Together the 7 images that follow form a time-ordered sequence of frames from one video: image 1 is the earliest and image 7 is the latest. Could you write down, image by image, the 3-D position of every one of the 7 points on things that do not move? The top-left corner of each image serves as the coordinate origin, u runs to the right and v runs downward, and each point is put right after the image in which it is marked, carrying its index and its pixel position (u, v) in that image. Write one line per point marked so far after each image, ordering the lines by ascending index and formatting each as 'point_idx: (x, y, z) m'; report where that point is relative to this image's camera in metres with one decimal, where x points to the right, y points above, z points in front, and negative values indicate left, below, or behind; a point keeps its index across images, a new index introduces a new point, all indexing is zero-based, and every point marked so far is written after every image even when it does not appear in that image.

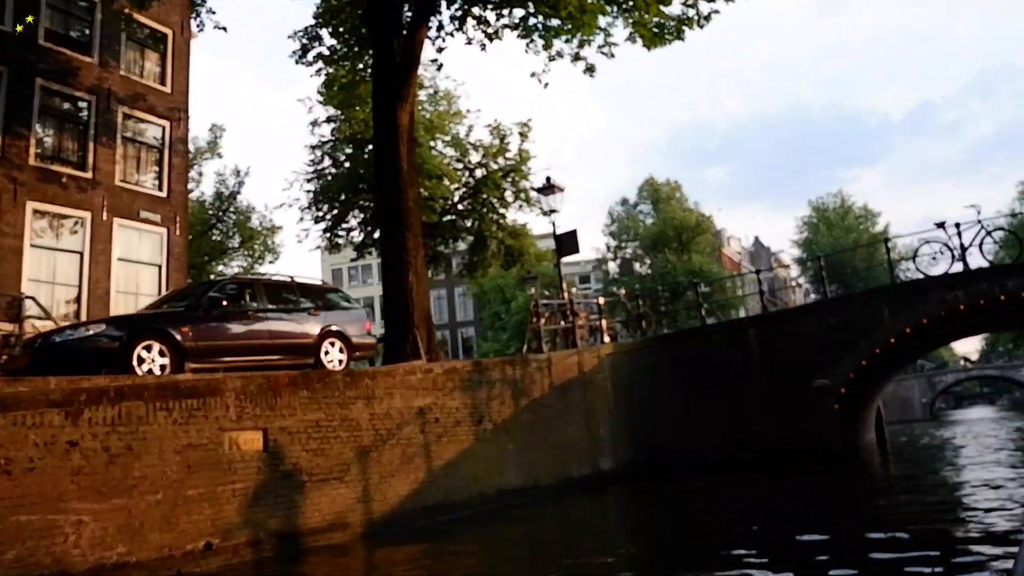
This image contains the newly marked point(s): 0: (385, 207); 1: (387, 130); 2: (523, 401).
0: (-2.2, +1.4, +14.6) m
1: (-2.2, +2.8, +14.9) m
2: (+0.2, -1.8, +13.6) m
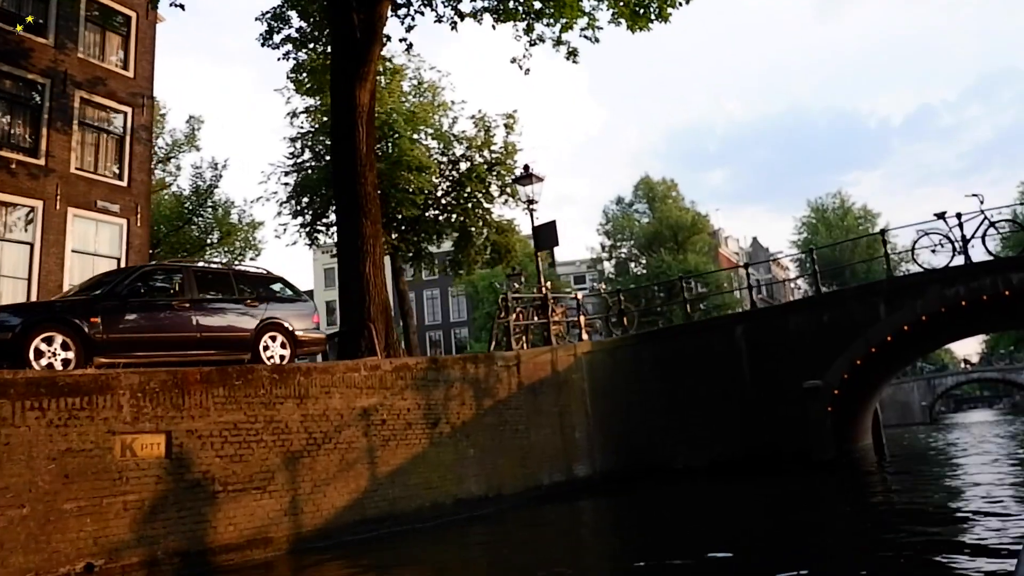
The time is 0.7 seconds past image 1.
0: (-2.7, +1.5, +13.6) m
1: (-2.7, +2.9, +13.9) m
2: (-0.4, -1.7, +12.6) m
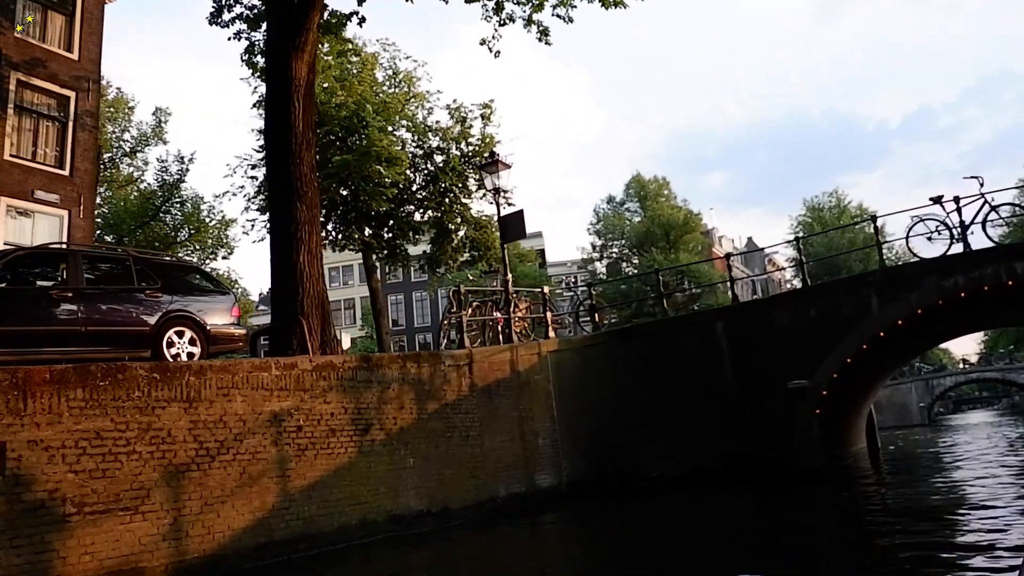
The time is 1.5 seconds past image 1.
0: (-3.4, +1.7, +12.3) m
1: (-3.5, +3.0, +12.5) m
2: (-1.1, -1.6, +11.2) m
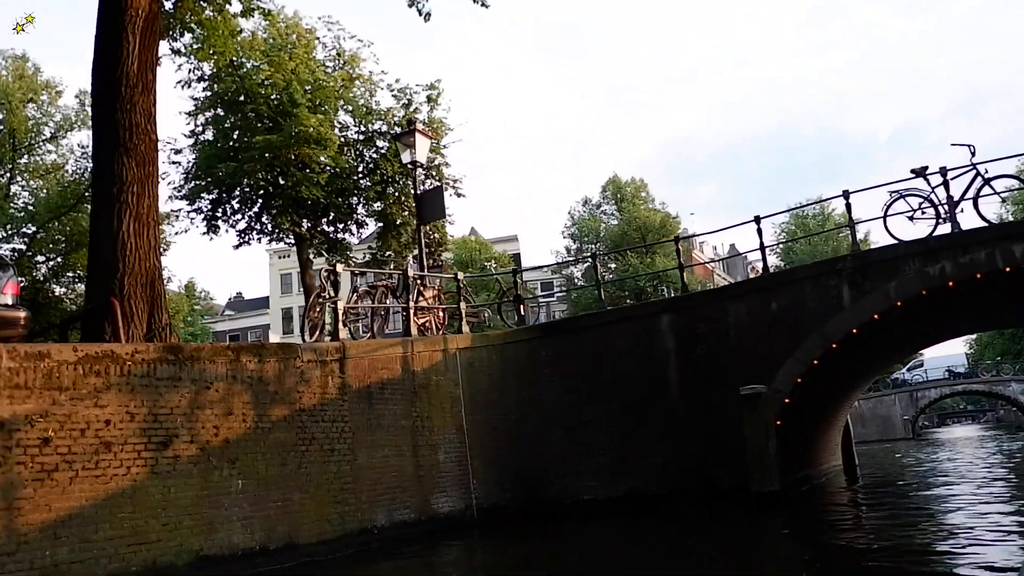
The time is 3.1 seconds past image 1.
0: (-4.8, +1.9, +9.8) m
1: (-4.8, +3.3, +10.1) m
2: (-2.5, -1.3, +8.8) m
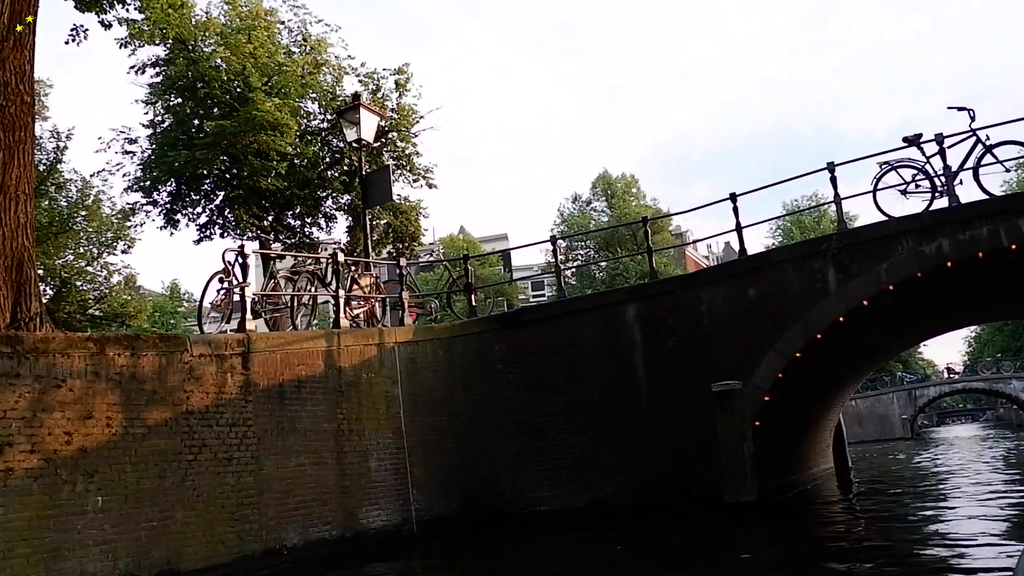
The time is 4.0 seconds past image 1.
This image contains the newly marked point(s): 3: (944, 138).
0: (-5.5, +2.1, +8.5) m
1: (-5.6, +3.5, +8.8) m
2: (-3.2, -1.1, +7.5) m
3: (+5.5, +1.9, +10.8) m
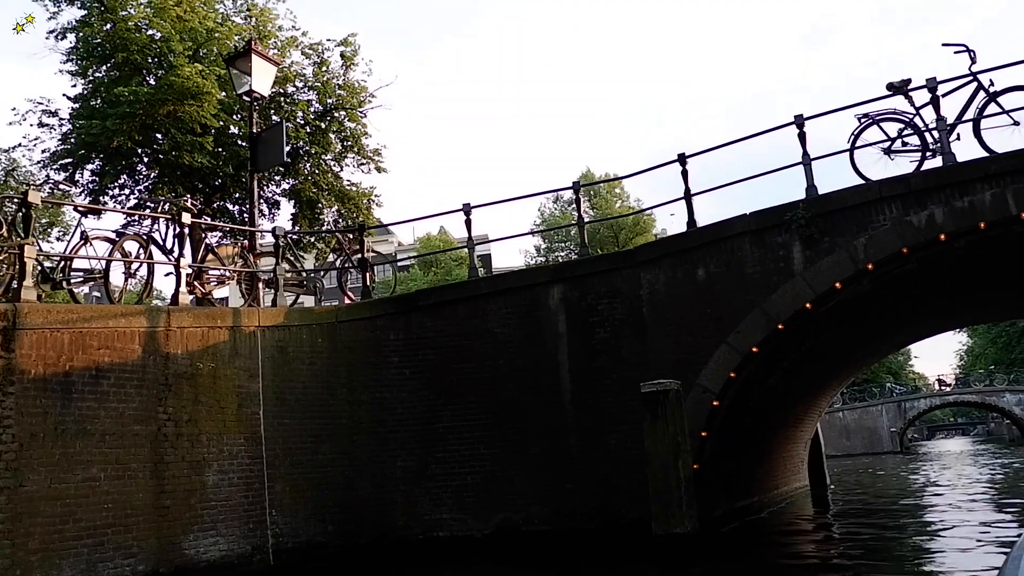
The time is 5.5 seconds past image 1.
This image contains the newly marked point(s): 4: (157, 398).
0: (-6.6, +2.5, +6.3) m
1: (-6.6, +3.9, +6.7) m
2: (-4.3, -0.8, +5.3) m
3: (+4.4, +2.1, +8.8) m
4: (-3.2, -1.0, +7.6) m
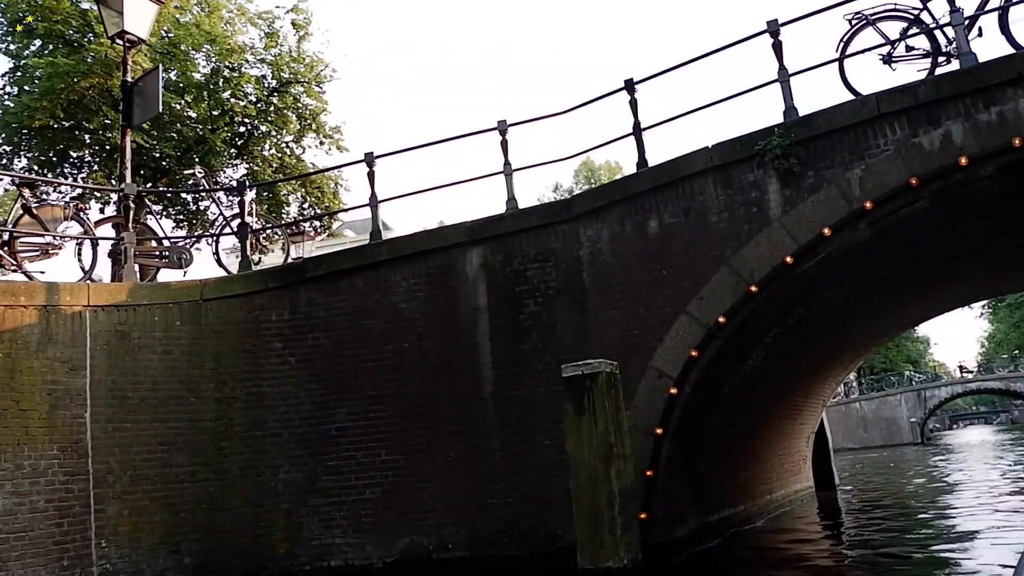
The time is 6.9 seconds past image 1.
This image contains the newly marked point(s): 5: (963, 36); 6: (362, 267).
0: (-7.6, +2.6, +4.5) m
1: (-7.6, +4.0, +4.8) m
2: (-5.2, -0.5, +3.4) m
3: (+3.5, +2.5, +6.7) m
4: (-4.0, -0.7, +5.7) m
5: (+3.5, +2.0, +6.5) m
6: (-1.4, +0.2, +7.8) m
